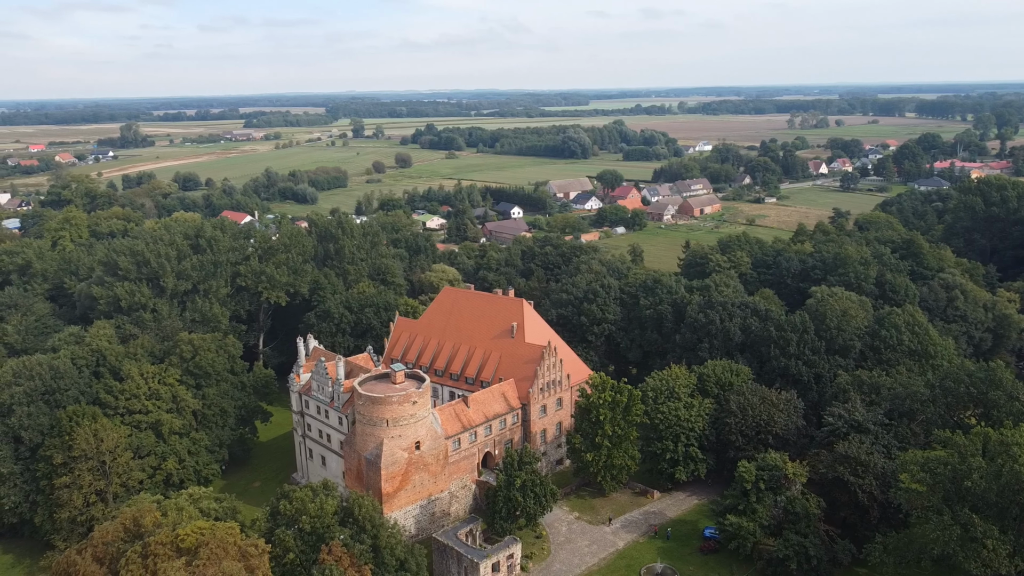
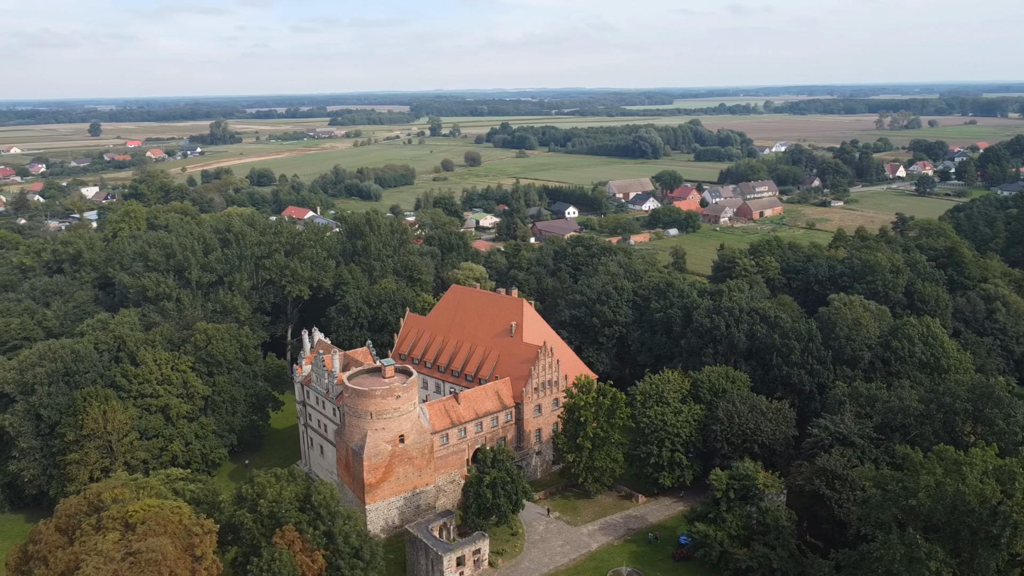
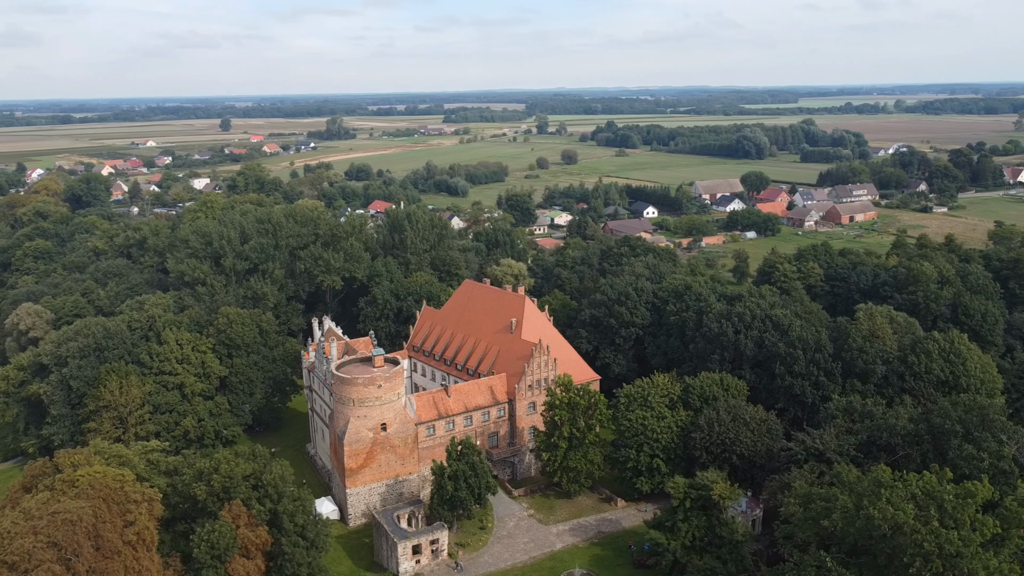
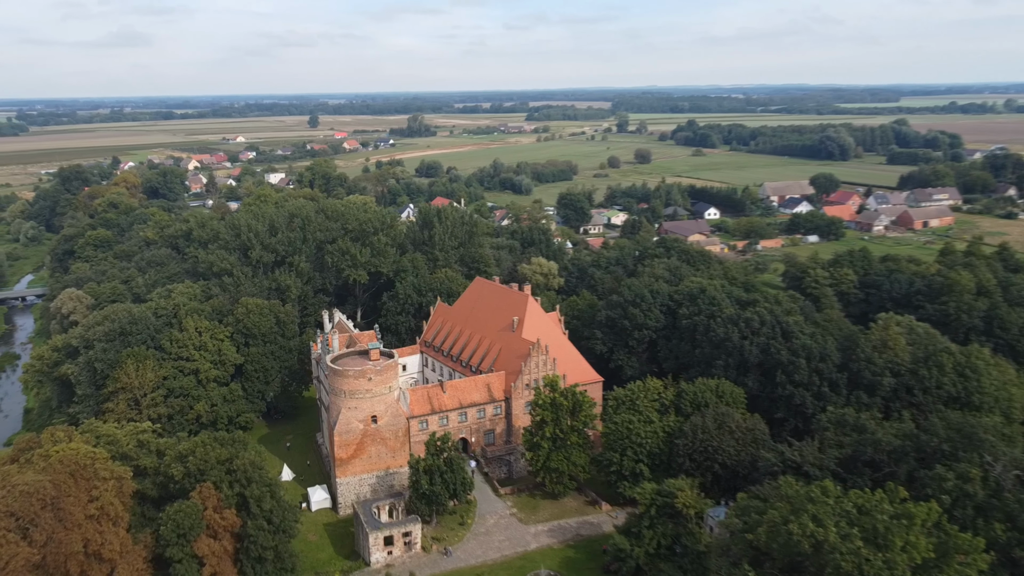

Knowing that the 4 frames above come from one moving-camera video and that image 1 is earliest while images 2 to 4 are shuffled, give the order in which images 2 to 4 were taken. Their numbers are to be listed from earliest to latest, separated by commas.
2, 3, 4
